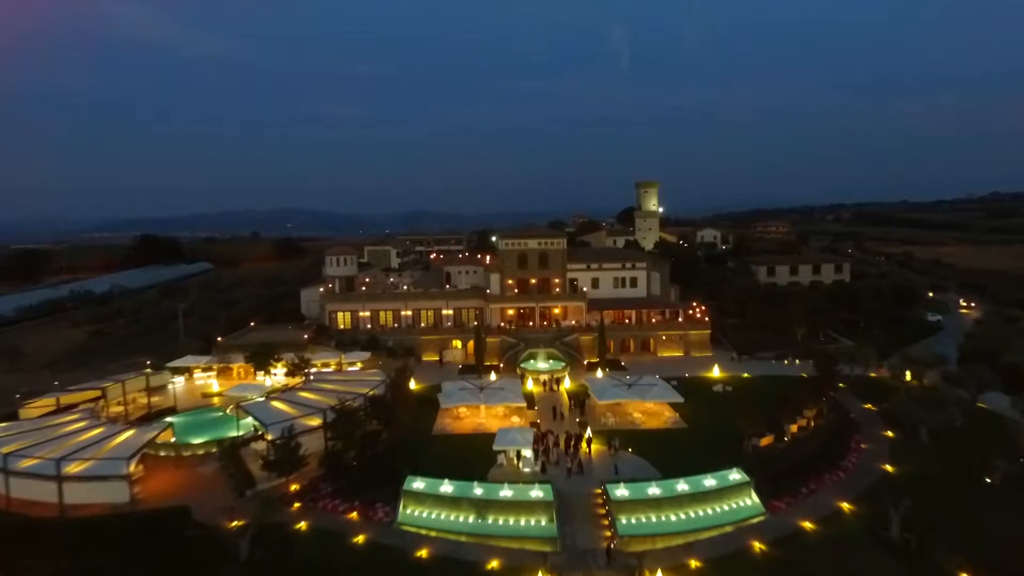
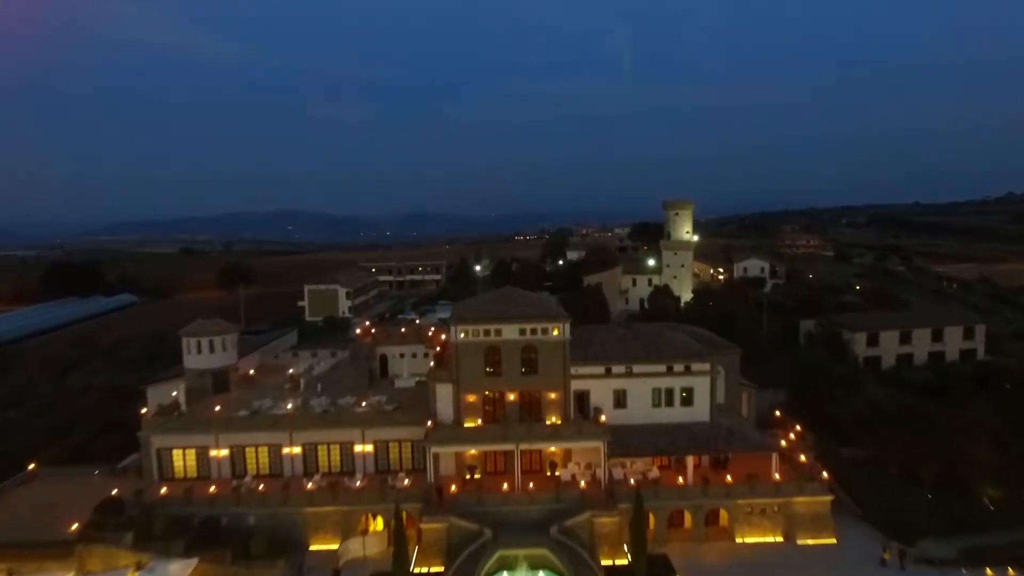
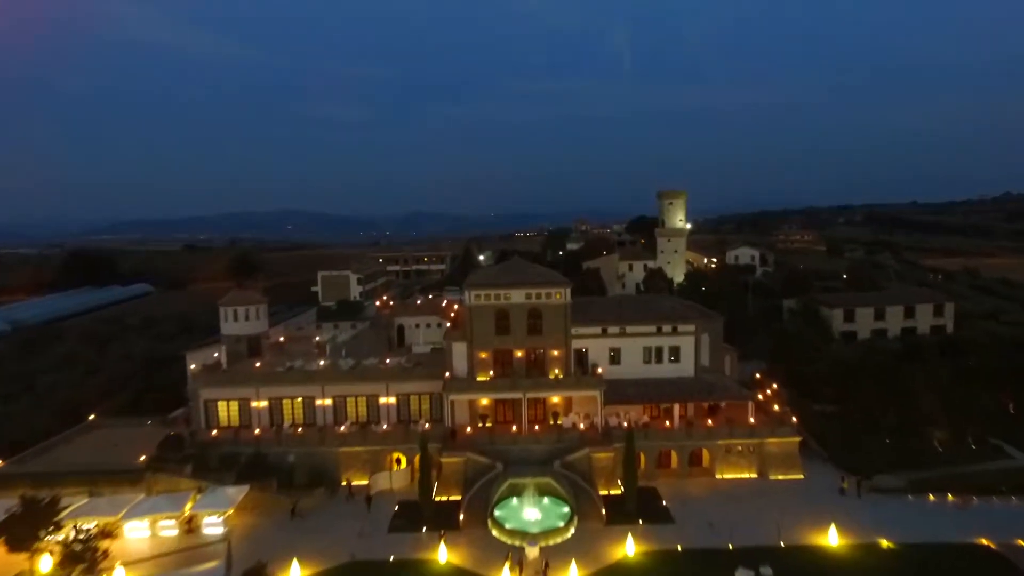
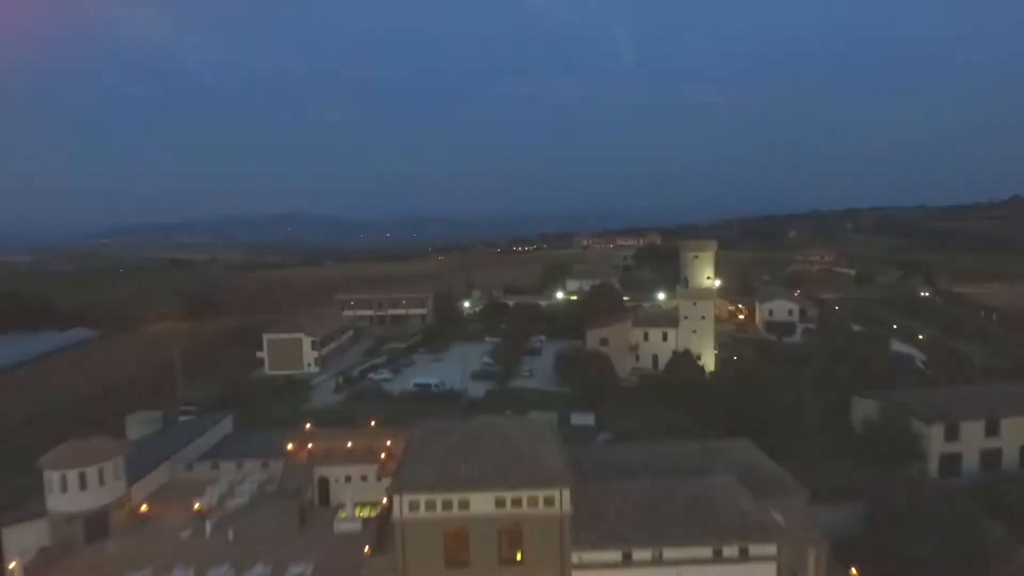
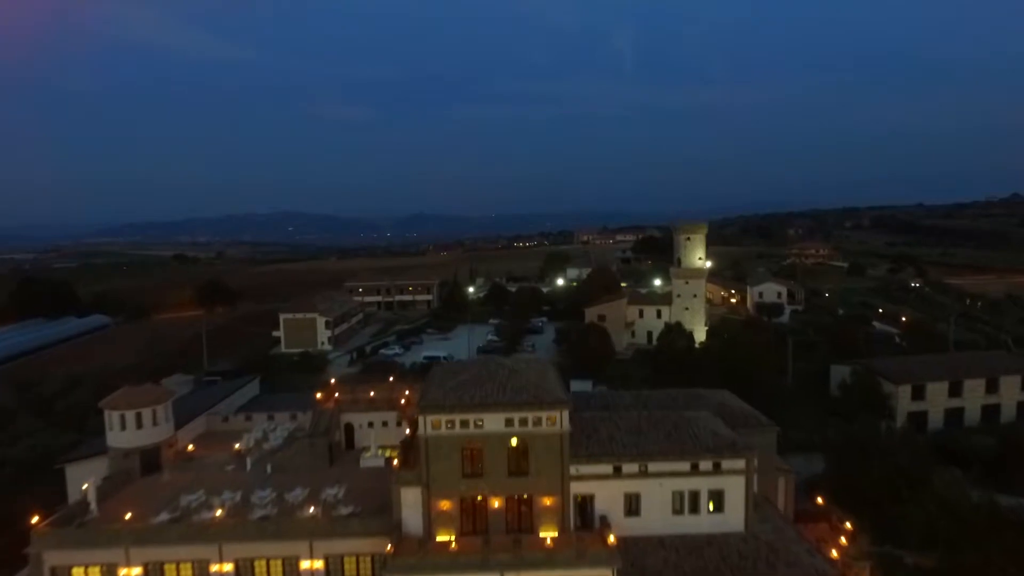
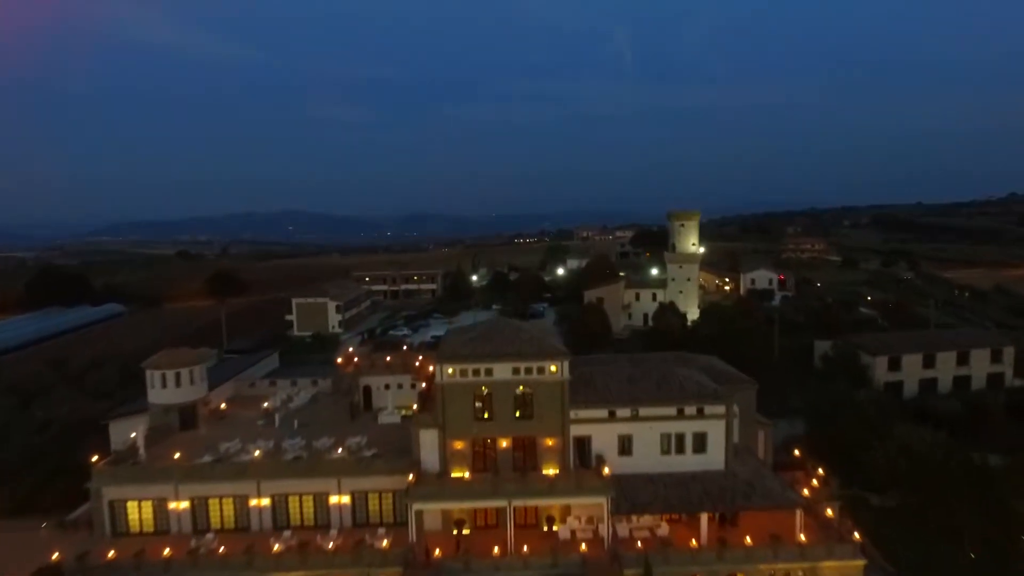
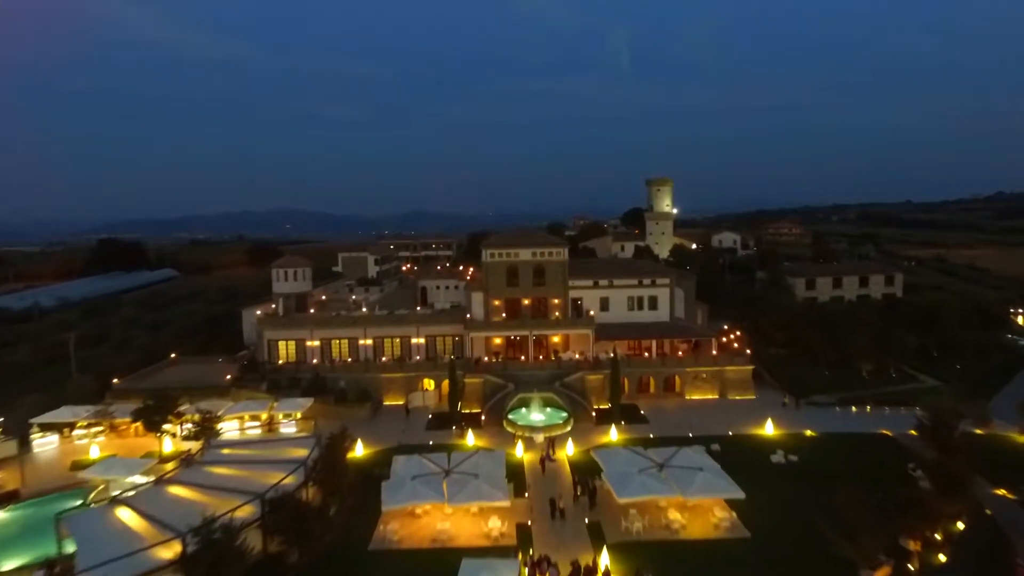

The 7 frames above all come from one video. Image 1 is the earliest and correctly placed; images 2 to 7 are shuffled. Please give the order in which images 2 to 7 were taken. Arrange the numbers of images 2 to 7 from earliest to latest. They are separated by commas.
7, 3, 2, 6, 5, 4
